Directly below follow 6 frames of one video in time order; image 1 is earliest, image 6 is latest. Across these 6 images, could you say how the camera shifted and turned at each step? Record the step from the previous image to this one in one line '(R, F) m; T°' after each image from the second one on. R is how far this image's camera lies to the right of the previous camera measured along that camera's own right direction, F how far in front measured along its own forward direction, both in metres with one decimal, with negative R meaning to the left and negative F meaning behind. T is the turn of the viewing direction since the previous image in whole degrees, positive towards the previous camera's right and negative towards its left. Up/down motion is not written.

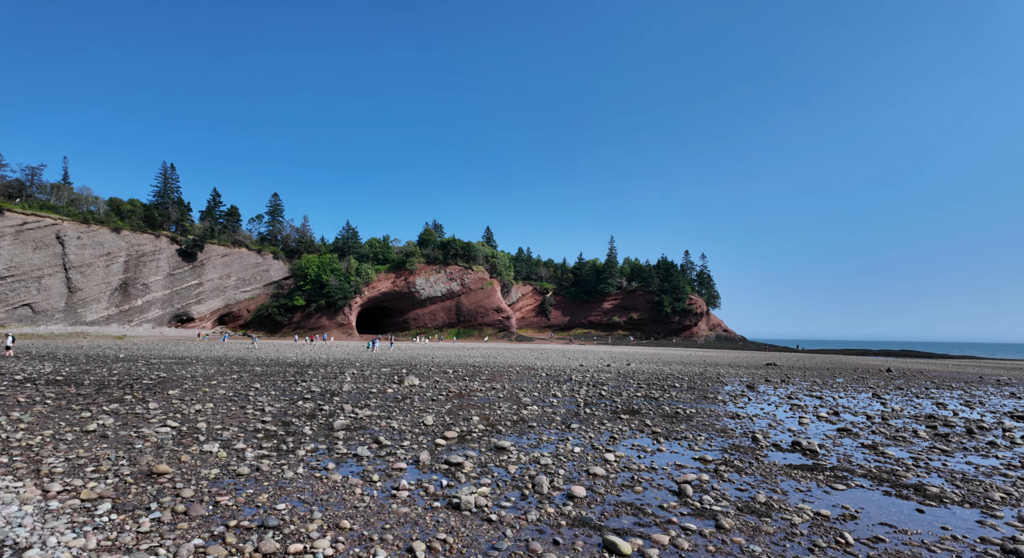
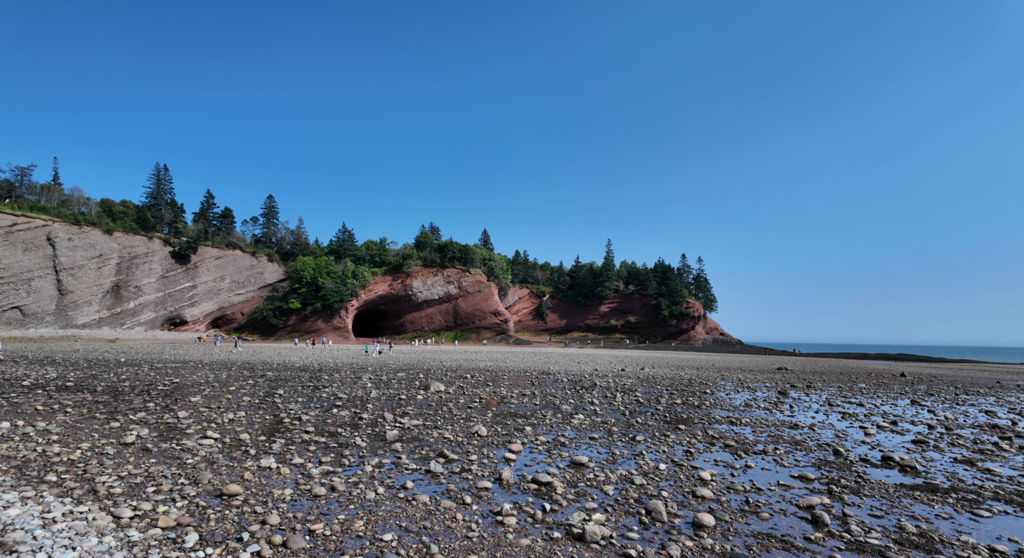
(-1.2, +0.5) m; +1°
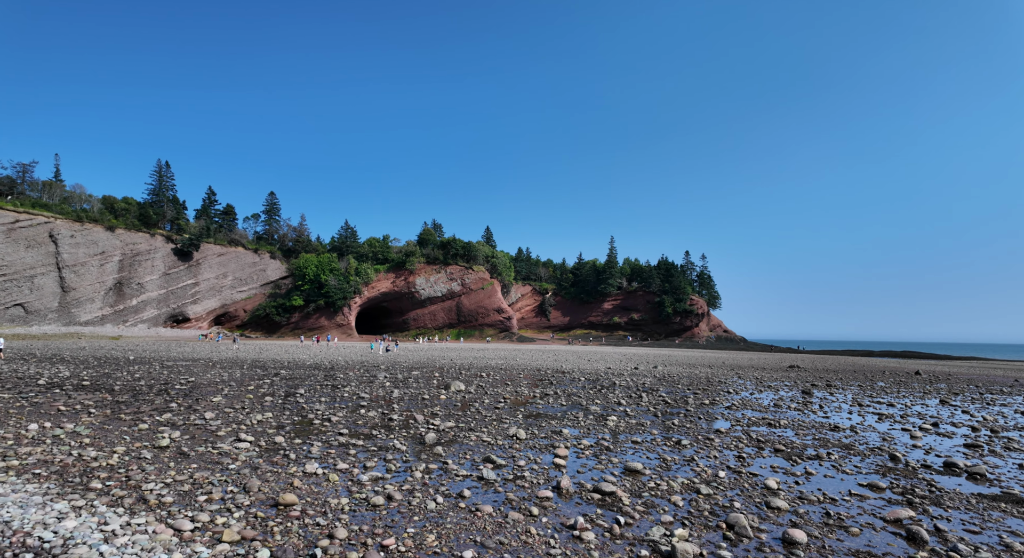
(-0.7, +0.3) m; 0°
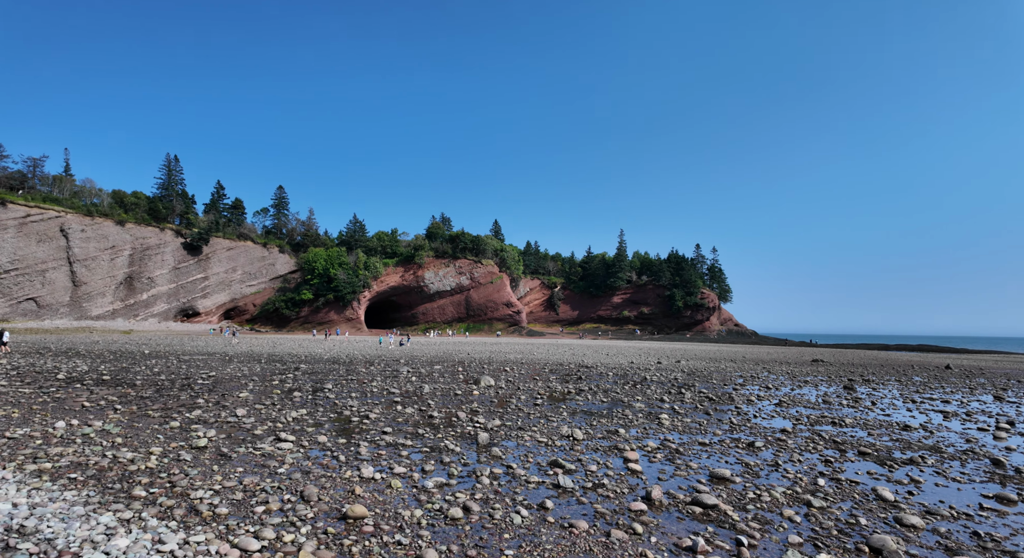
(-0.8, +0.7) m; -1°
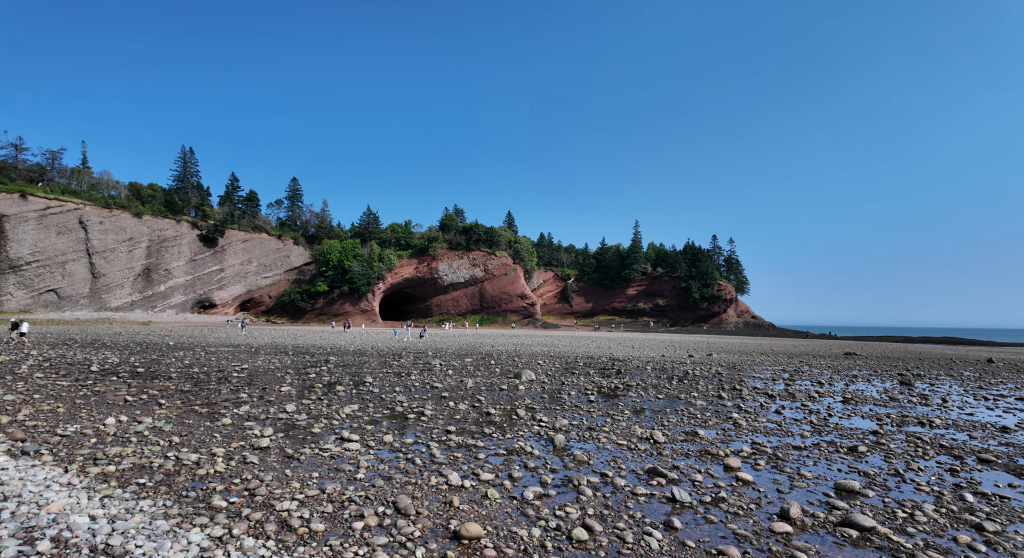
(-1.0, +0.7) m; -1°
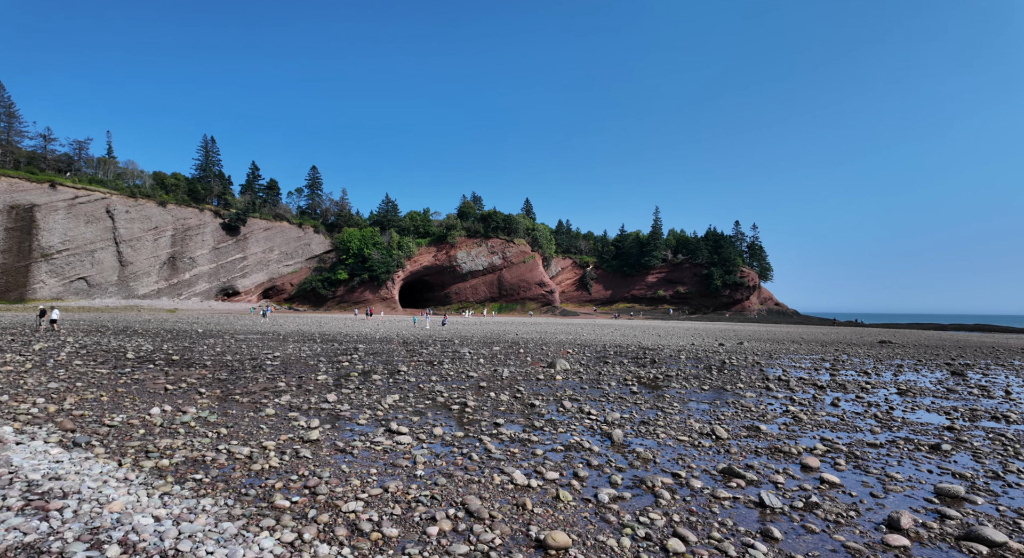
(-0.5, +0.4) m; -2°
